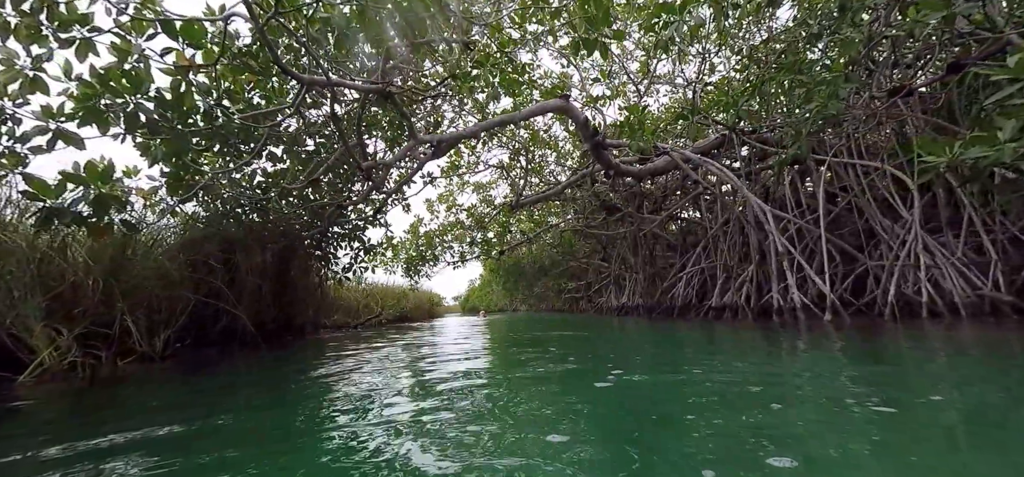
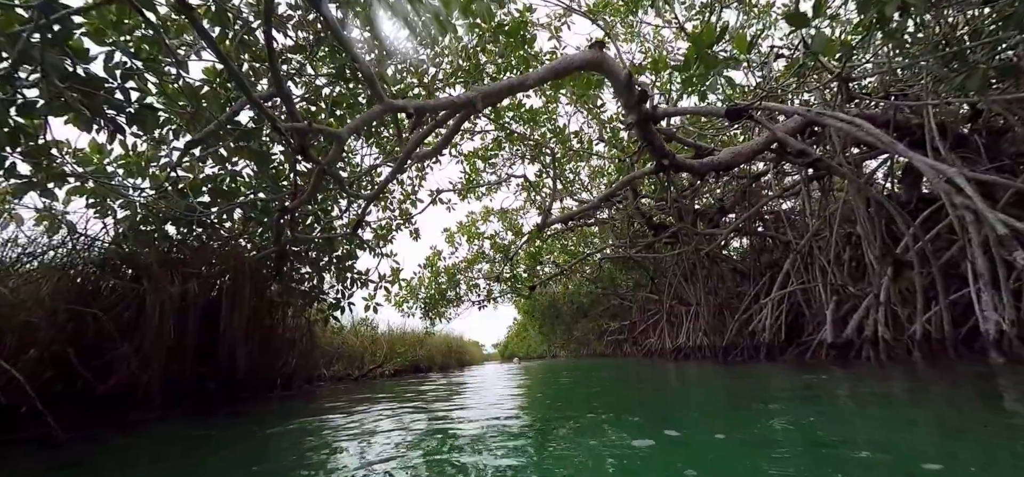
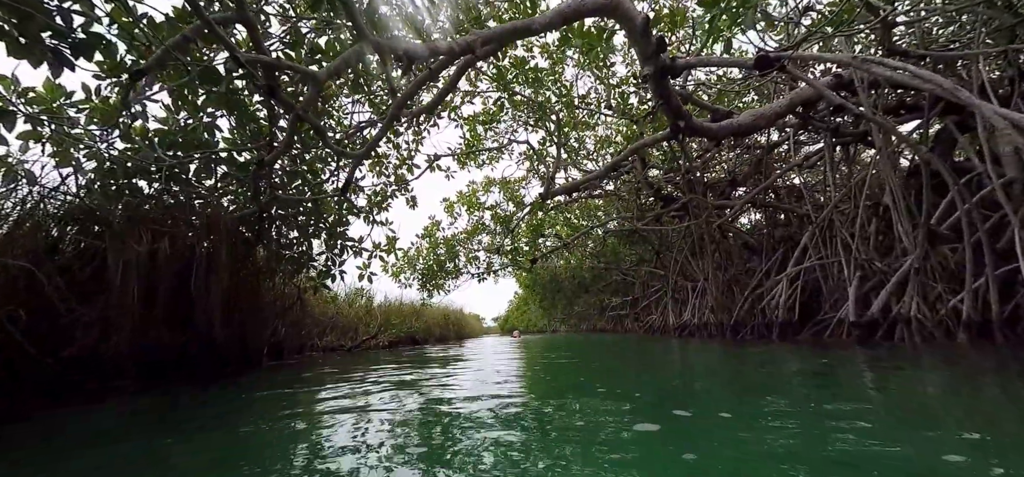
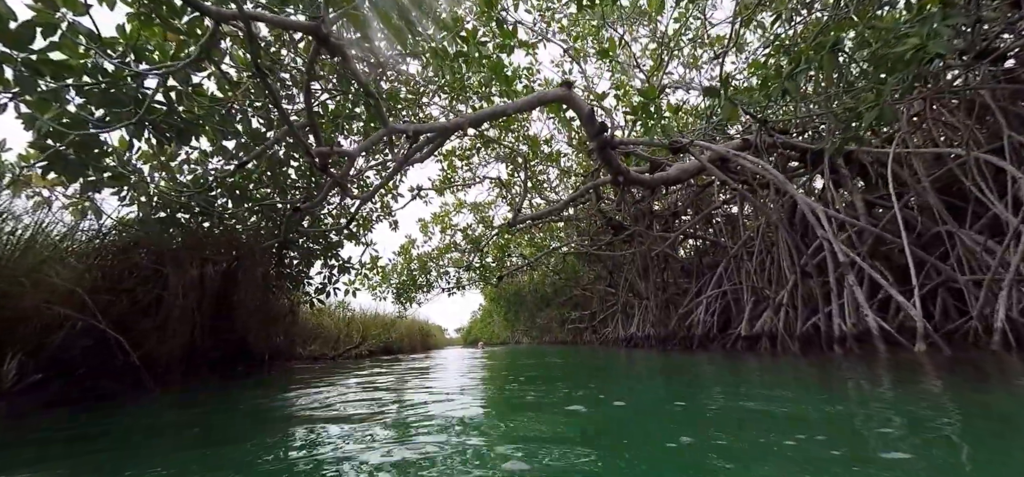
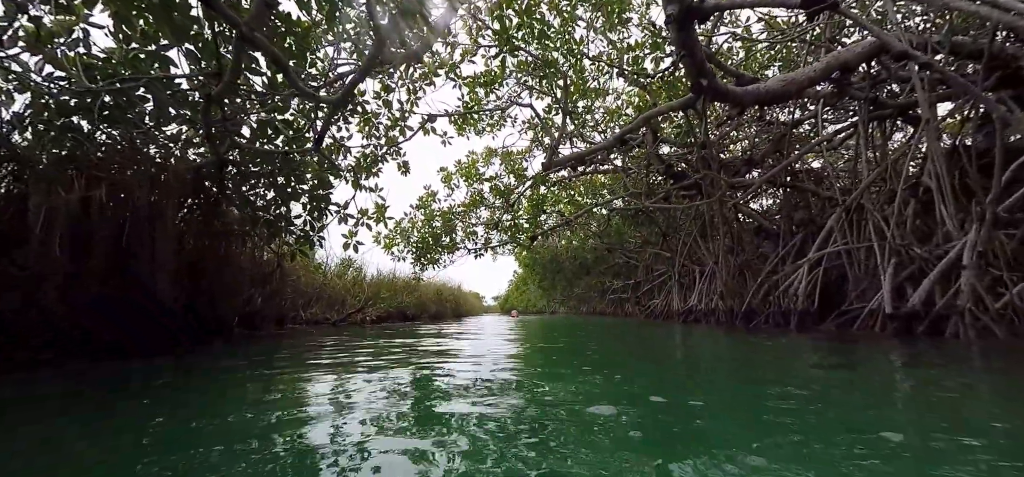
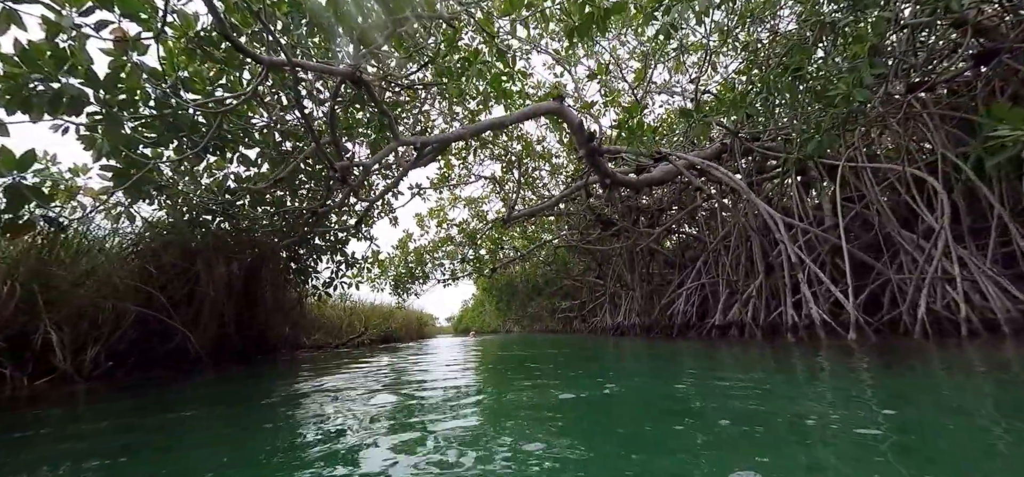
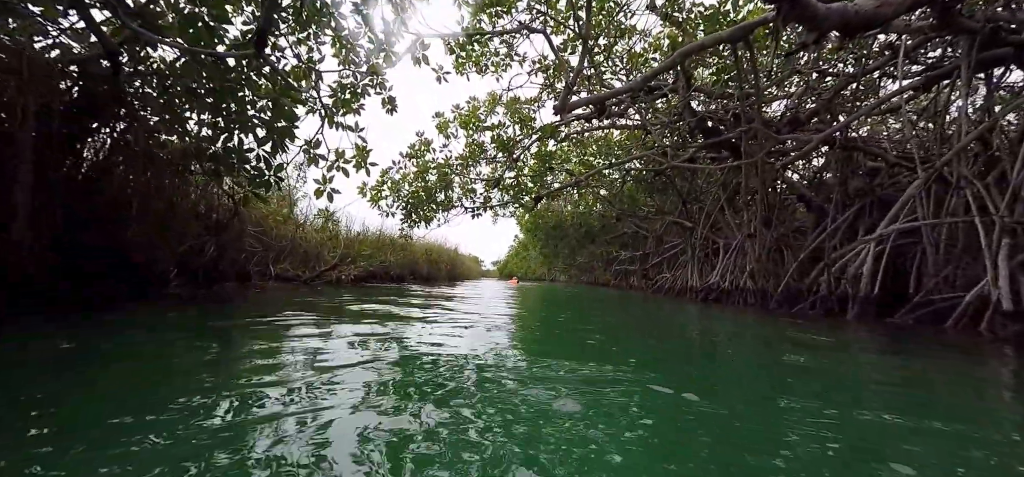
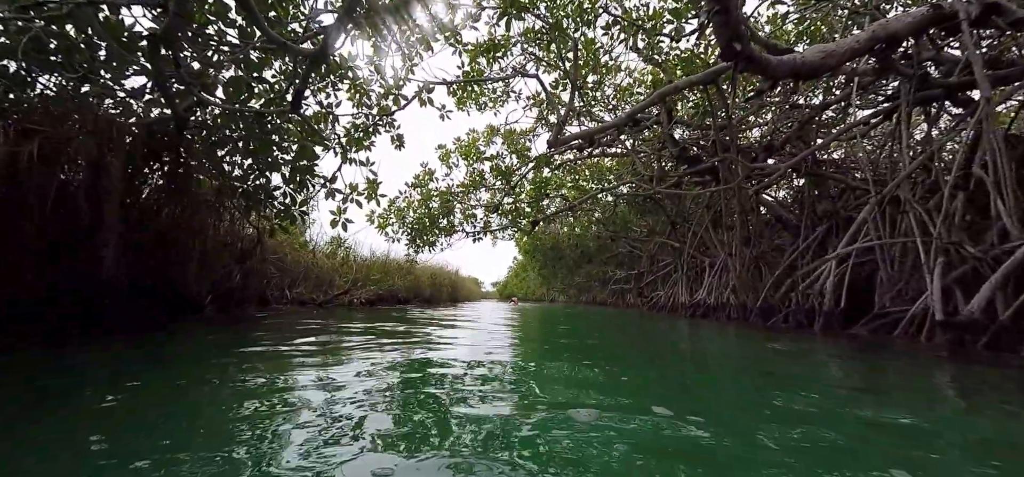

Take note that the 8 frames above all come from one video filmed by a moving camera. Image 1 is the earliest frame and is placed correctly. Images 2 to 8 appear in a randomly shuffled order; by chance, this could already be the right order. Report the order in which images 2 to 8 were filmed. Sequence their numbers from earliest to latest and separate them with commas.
6, 4, 2, 3, 5, 8, 7
